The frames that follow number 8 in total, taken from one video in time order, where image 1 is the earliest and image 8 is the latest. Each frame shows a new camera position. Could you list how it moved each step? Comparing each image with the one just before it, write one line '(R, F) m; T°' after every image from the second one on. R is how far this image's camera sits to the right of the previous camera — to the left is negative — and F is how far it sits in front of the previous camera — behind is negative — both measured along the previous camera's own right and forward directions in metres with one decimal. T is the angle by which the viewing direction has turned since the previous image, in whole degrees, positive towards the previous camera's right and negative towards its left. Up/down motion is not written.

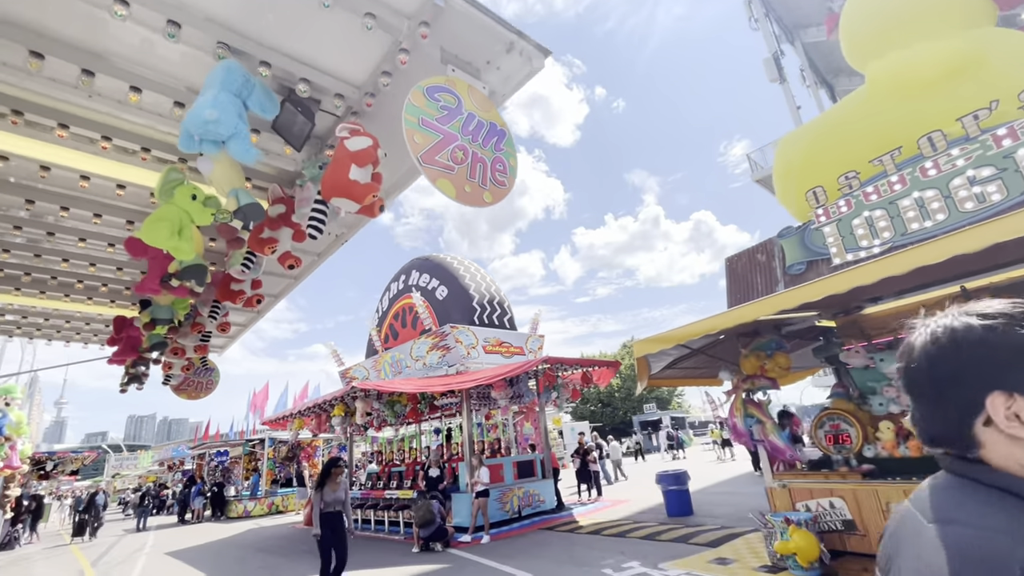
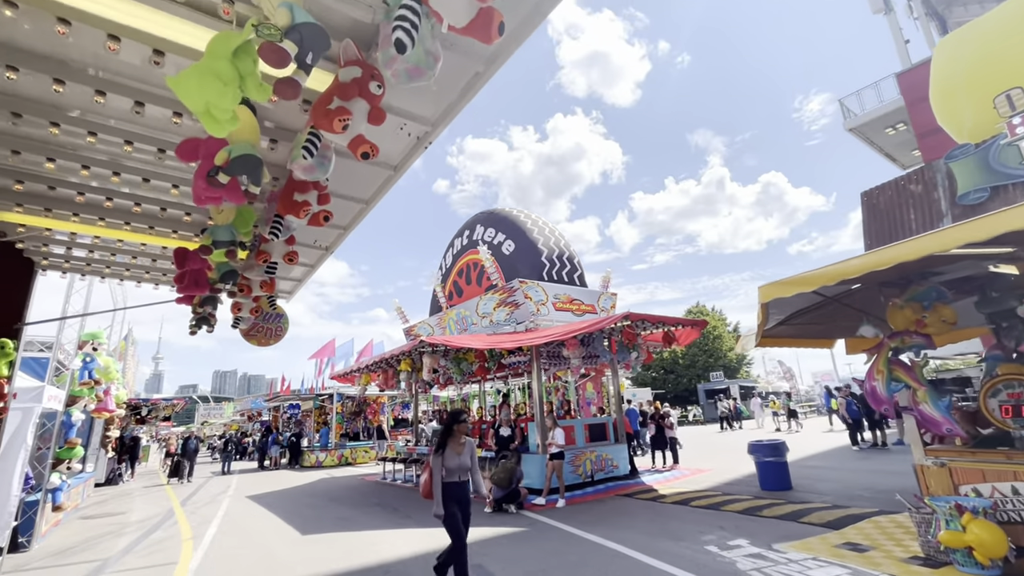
(-0.5, +0.8) m; -6°
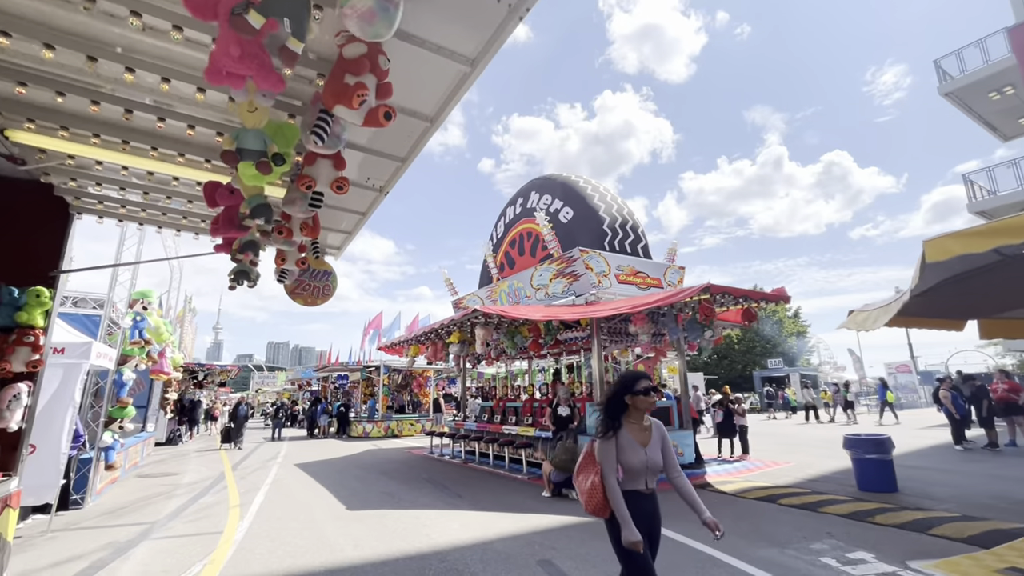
(-0.4, +0.9) m; -5°
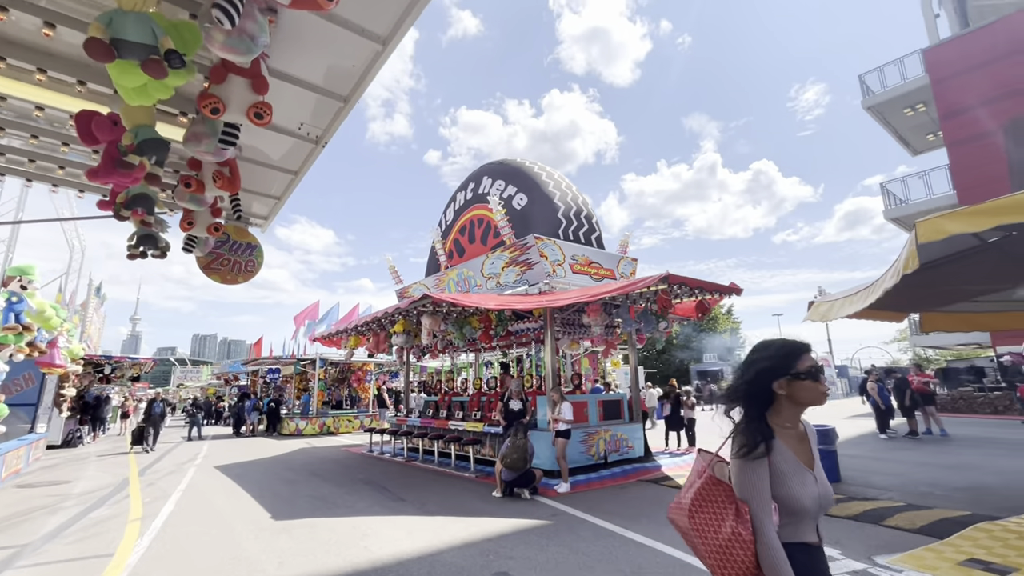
(-0.1, +0.6) m; +7°
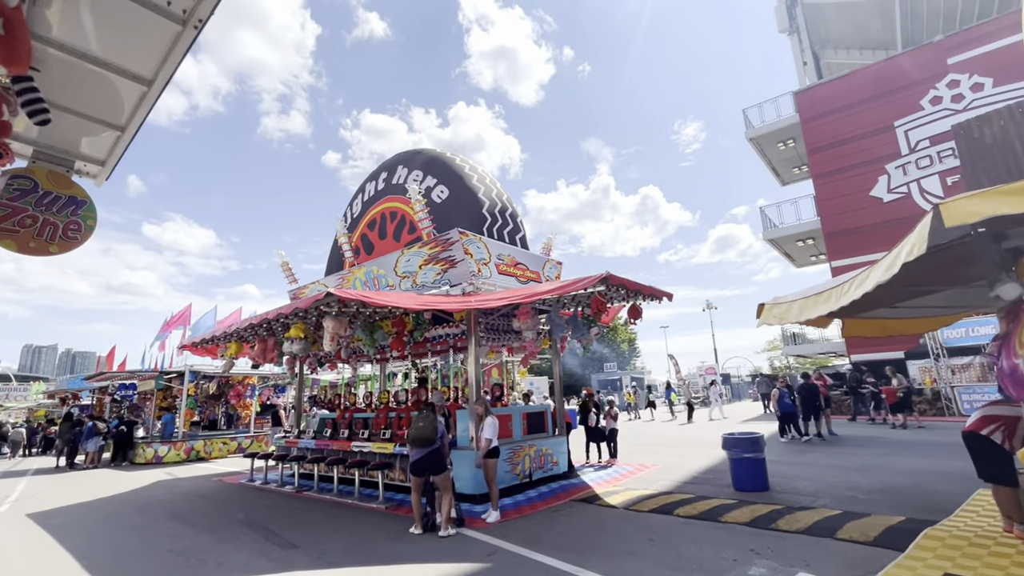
(-0.4, +1.1) m; +12°
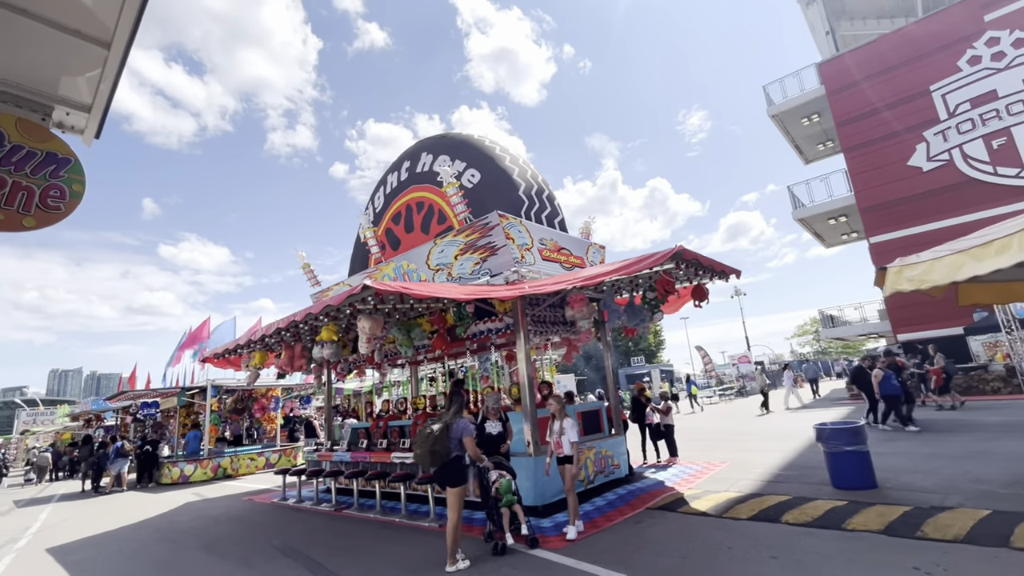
(-0.7, +0.9) m; -1°
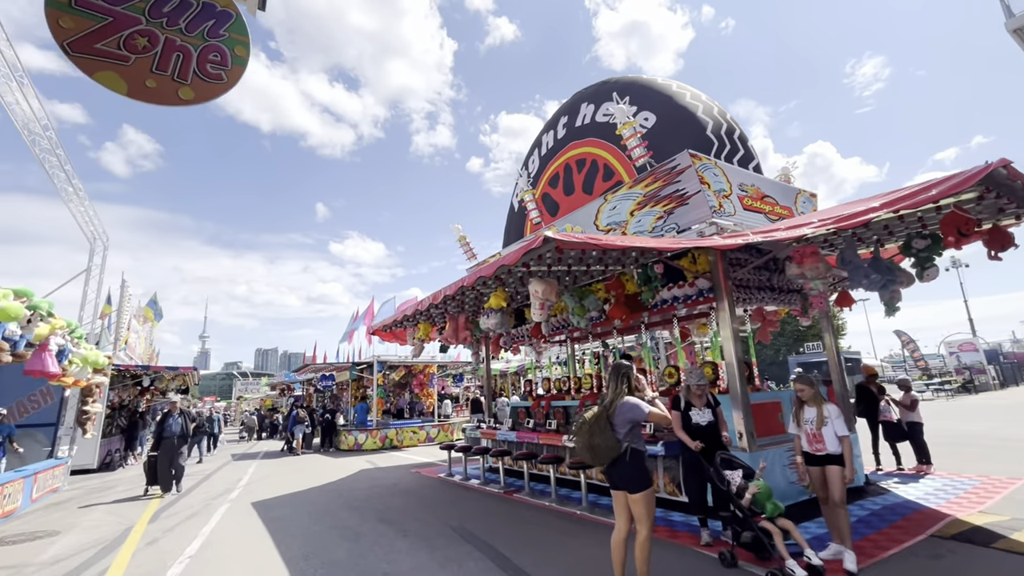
(-0.9, +1.1) m; -16°
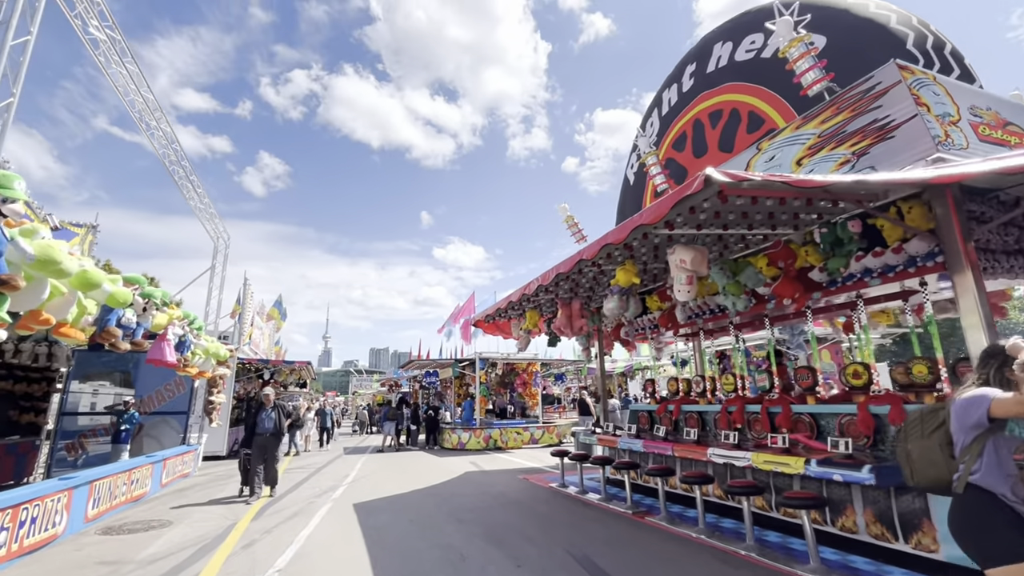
(-0.4, +1.3) m; -12°
